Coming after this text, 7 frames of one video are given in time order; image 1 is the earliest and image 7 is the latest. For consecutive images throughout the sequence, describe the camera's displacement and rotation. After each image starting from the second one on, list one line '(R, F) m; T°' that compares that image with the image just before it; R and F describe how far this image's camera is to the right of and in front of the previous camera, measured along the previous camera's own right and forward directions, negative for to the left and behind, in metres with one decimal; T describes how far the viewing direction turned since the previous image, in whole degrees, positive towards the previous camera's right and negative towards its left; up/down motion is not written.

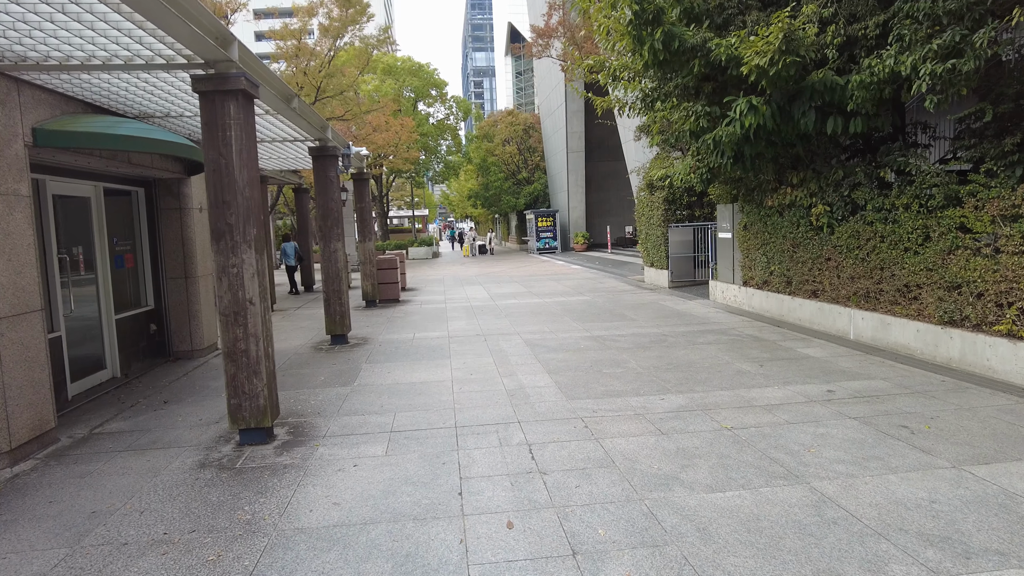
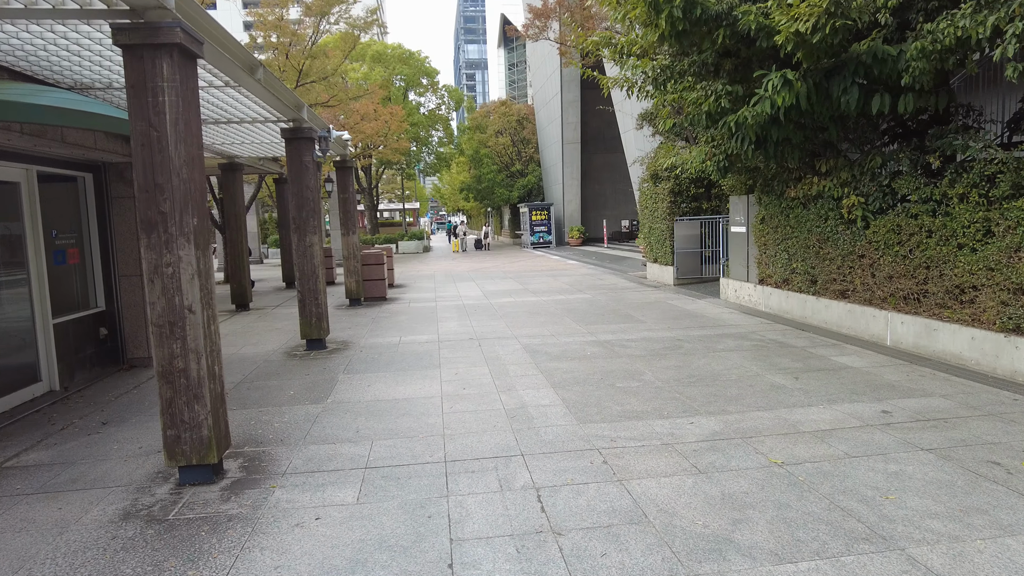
(-0.1, +1.0) m; +1°
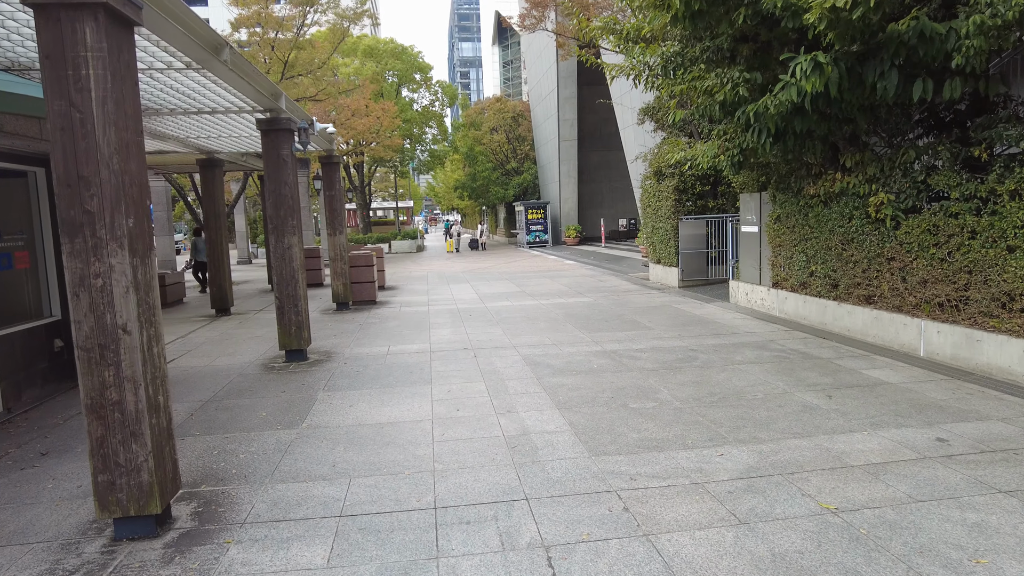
(0.0, +0.8) m; 0°
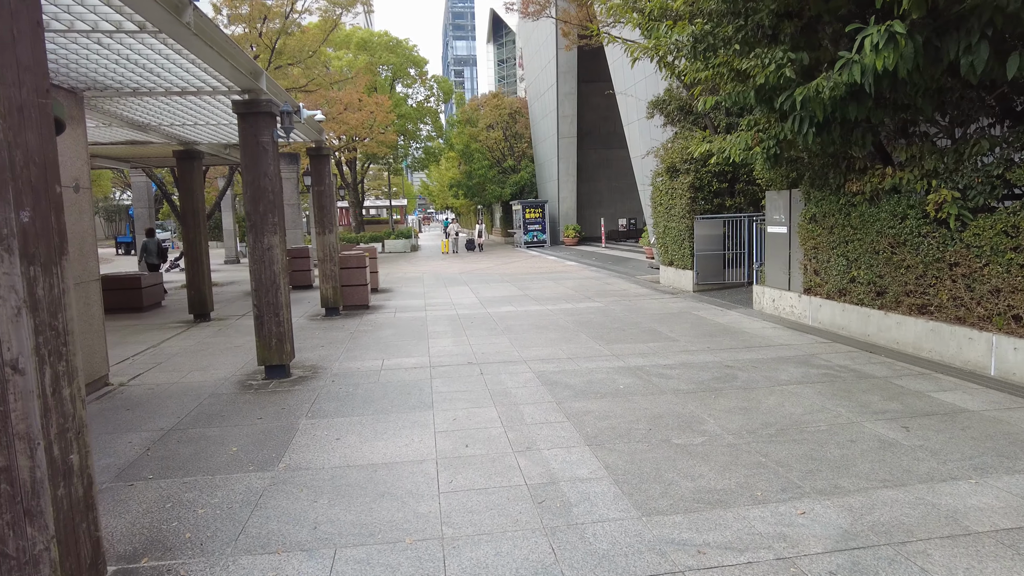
(-0.2, +1.0) m; +1°
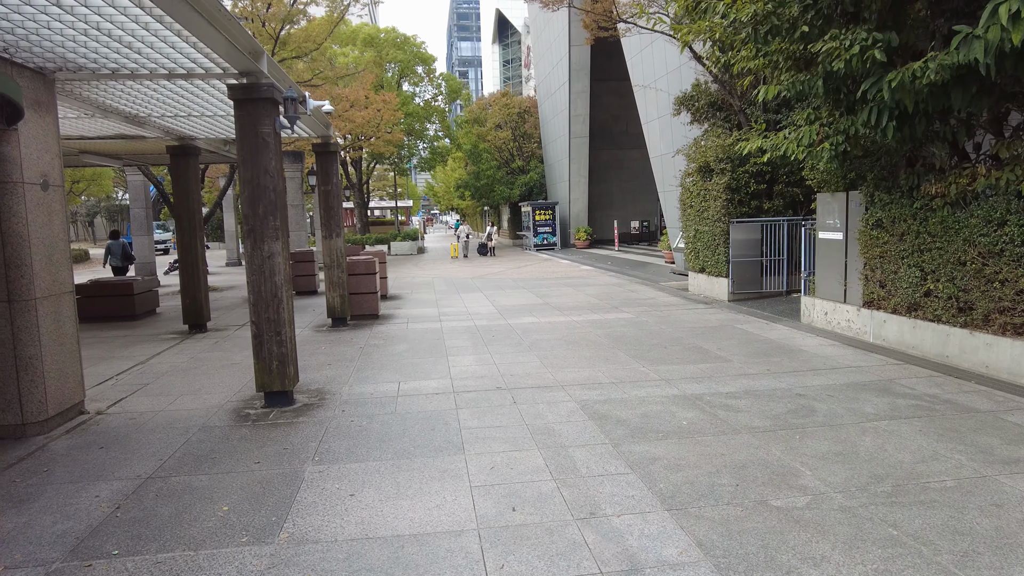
(-0.3, +1.0) m; 0°
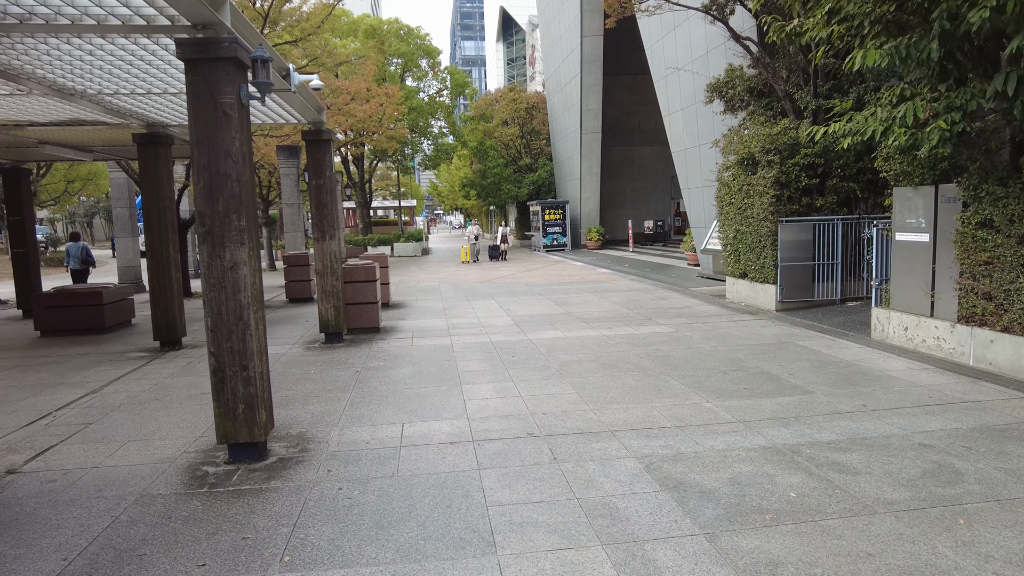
(-0.3, +1.5) m; 0°
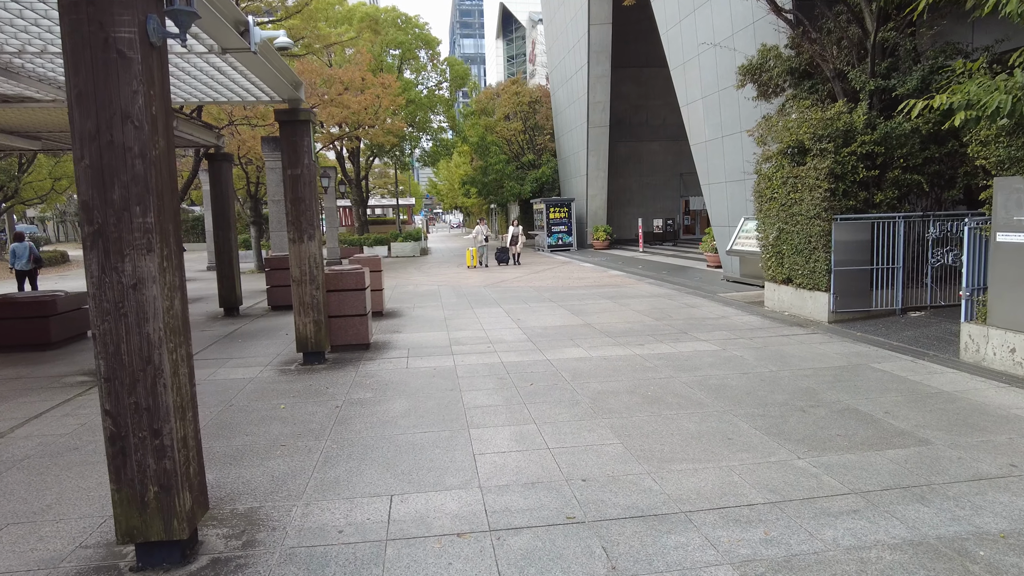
(-0.2, +1.5) m; 0°
